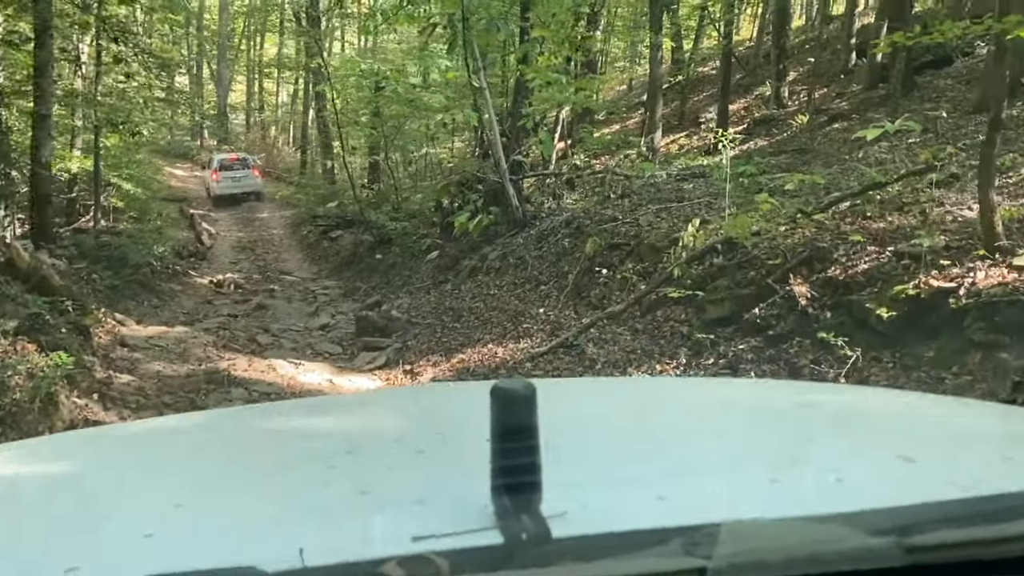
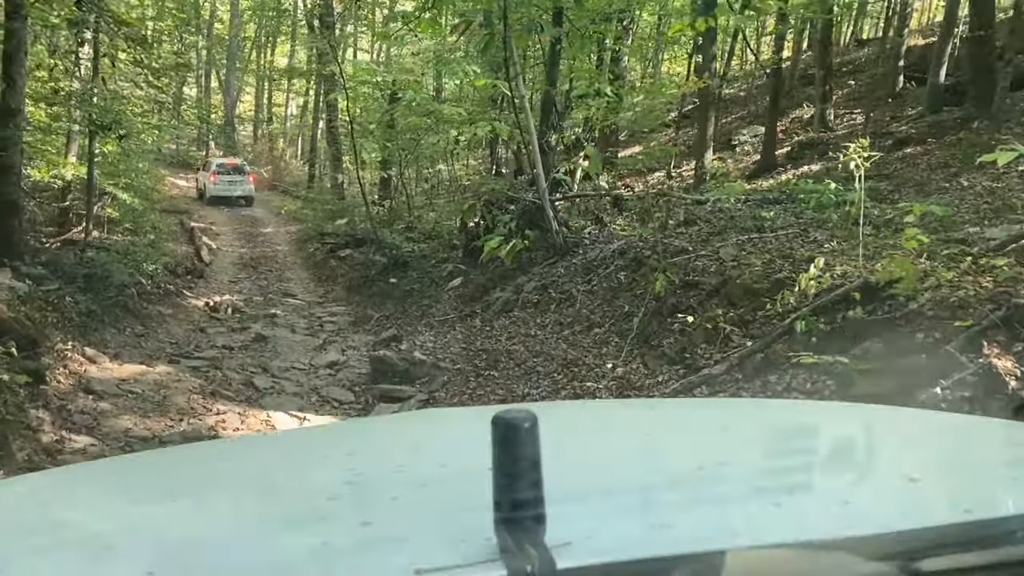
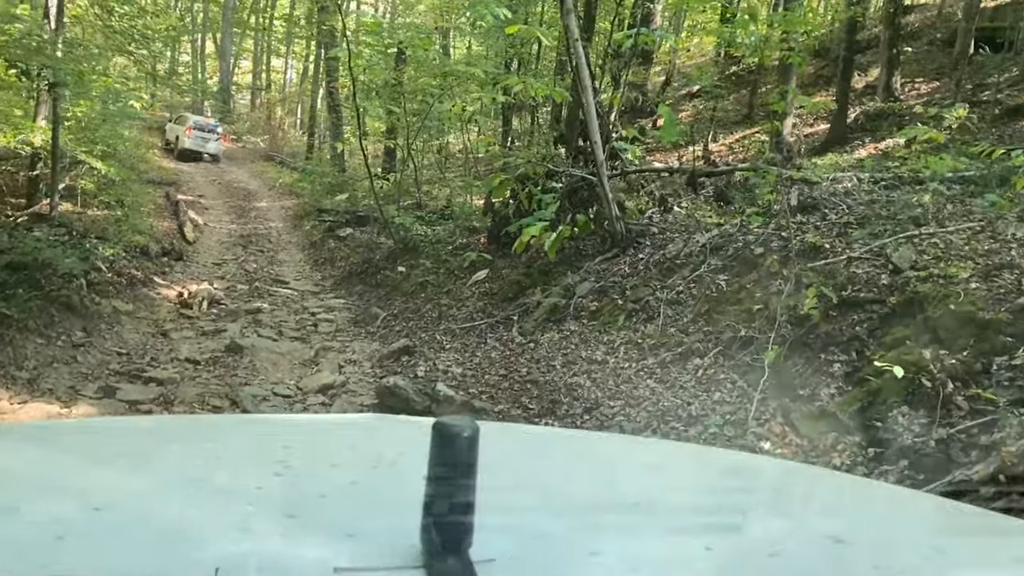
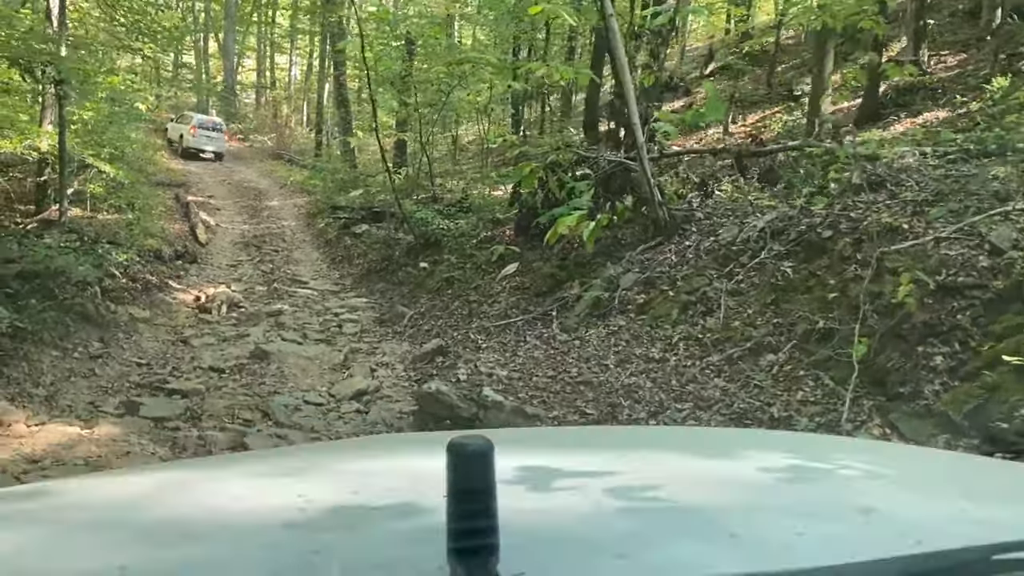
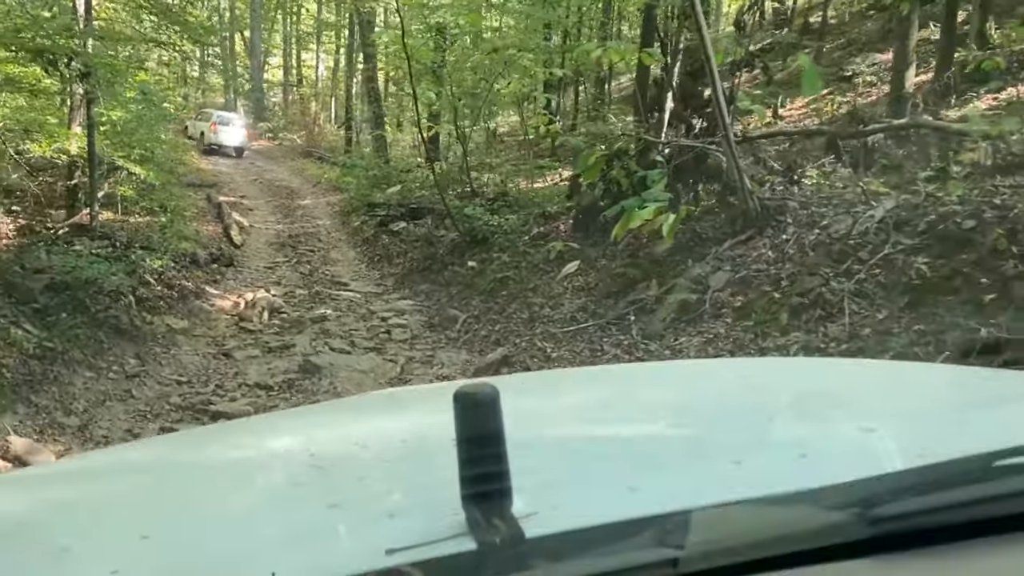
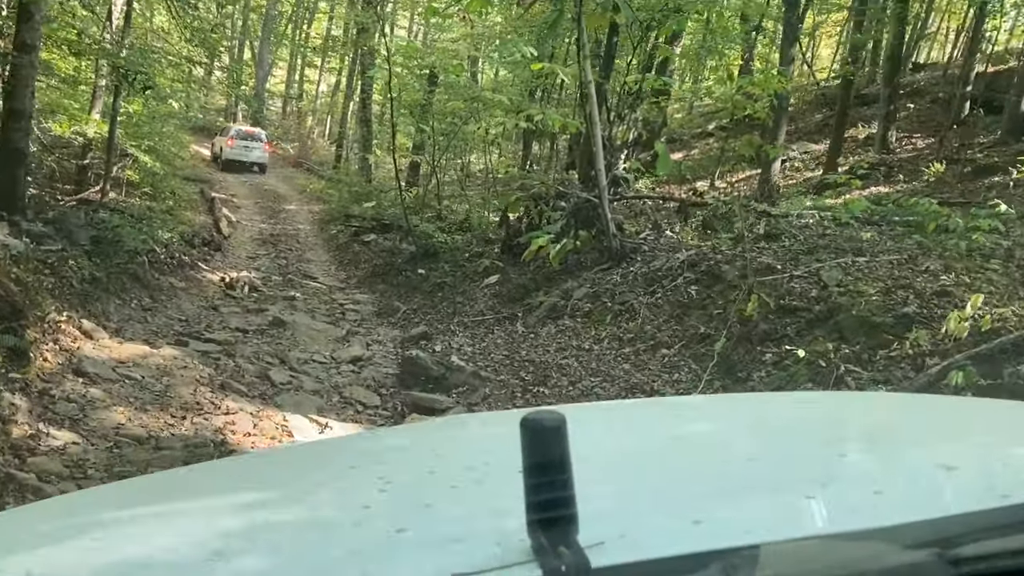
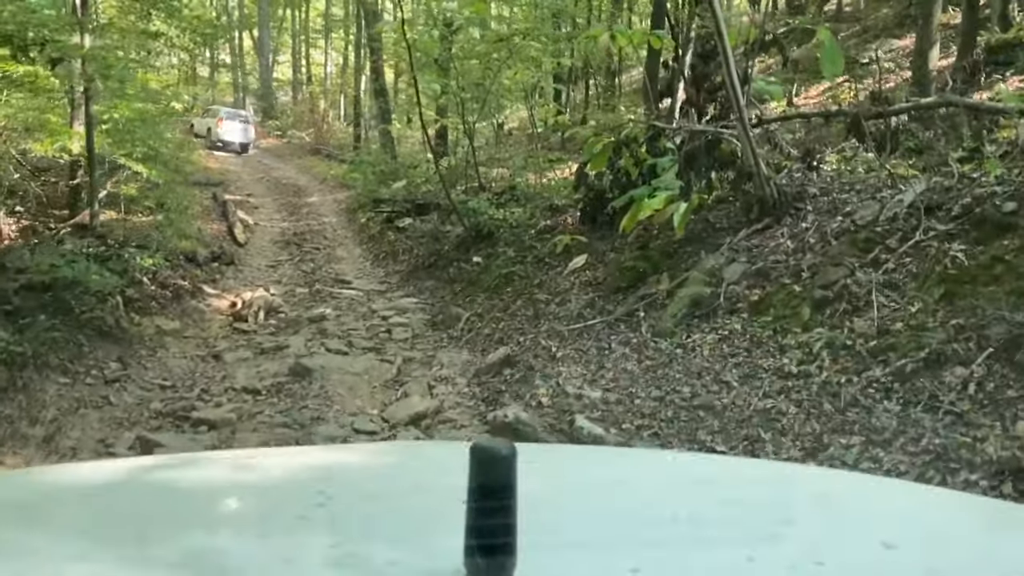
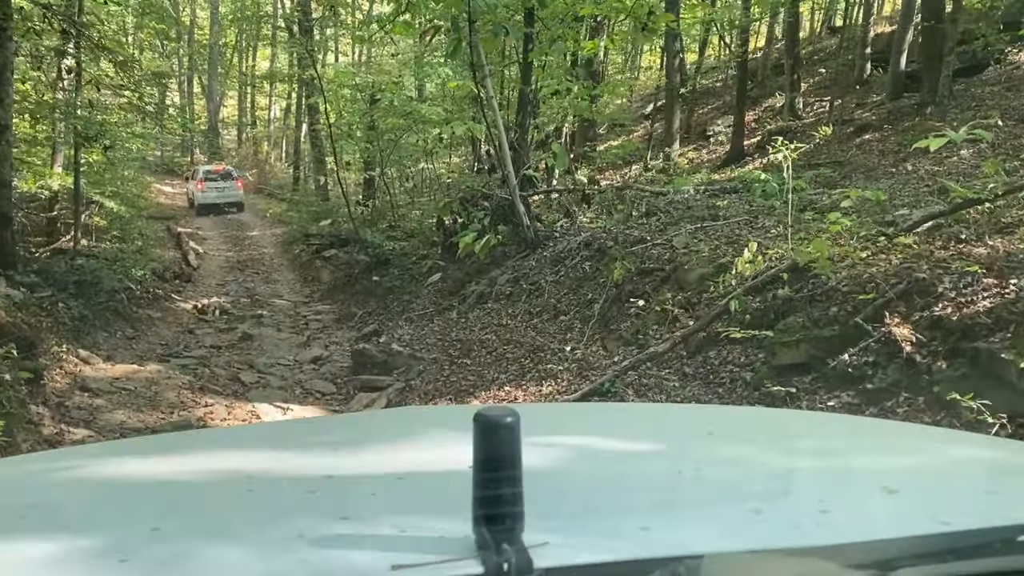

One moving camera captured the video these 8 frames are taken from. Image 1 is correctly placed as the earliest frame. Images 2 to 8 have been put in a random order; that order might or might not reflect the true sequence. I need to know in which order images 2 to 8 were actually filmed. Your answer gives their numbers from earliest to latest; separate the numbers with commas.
8, 2, 6, 3, 4, 5, 7
